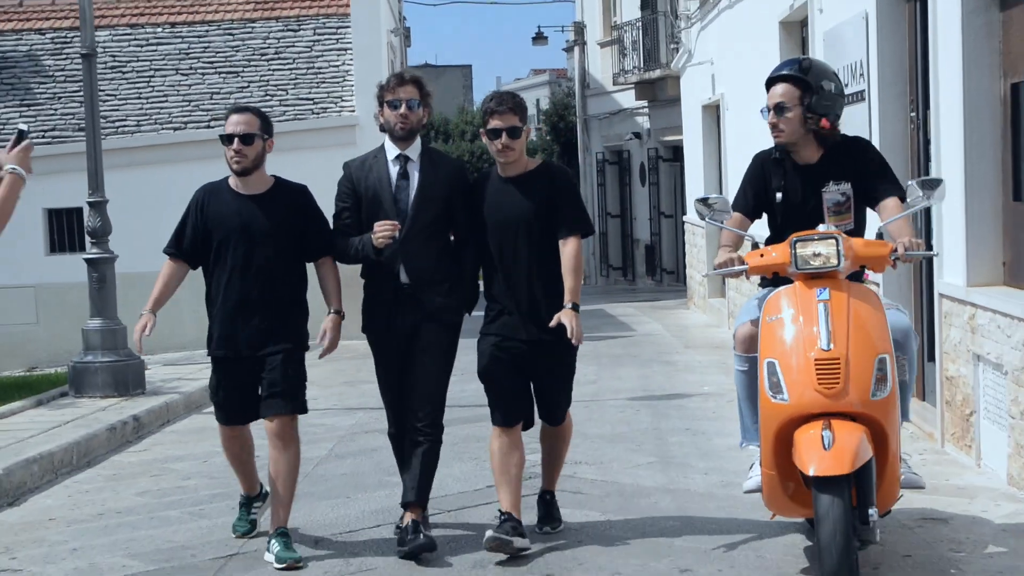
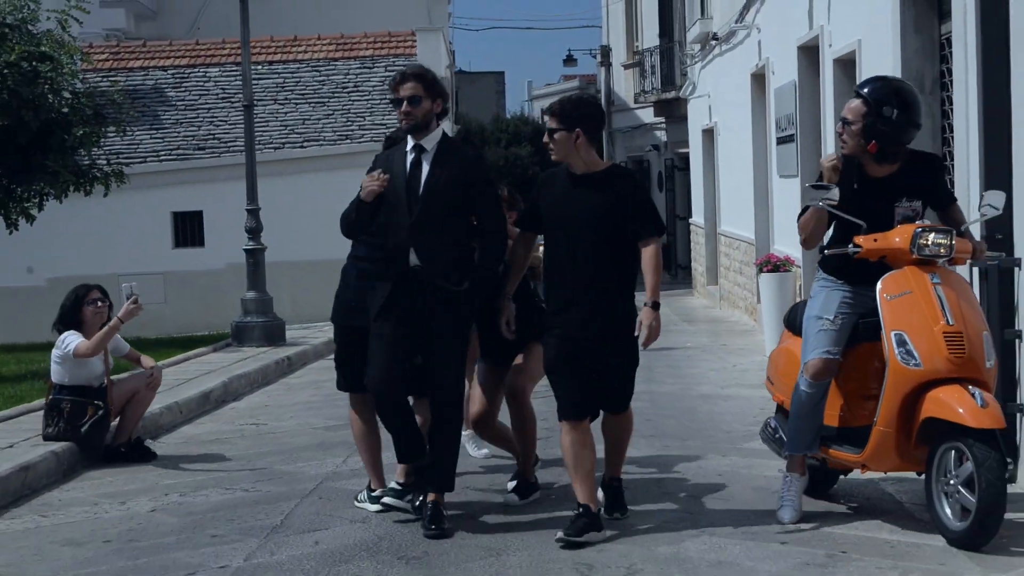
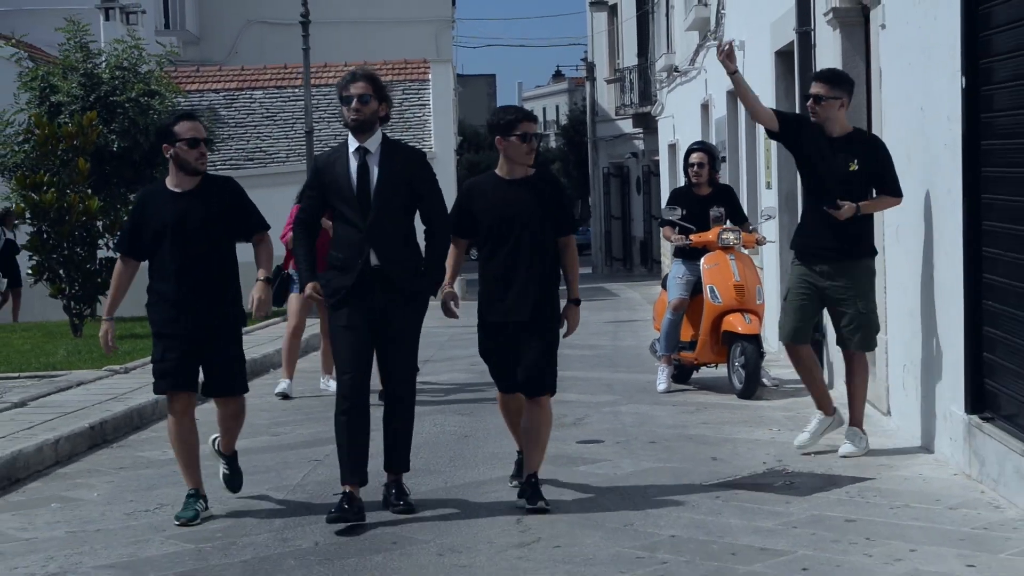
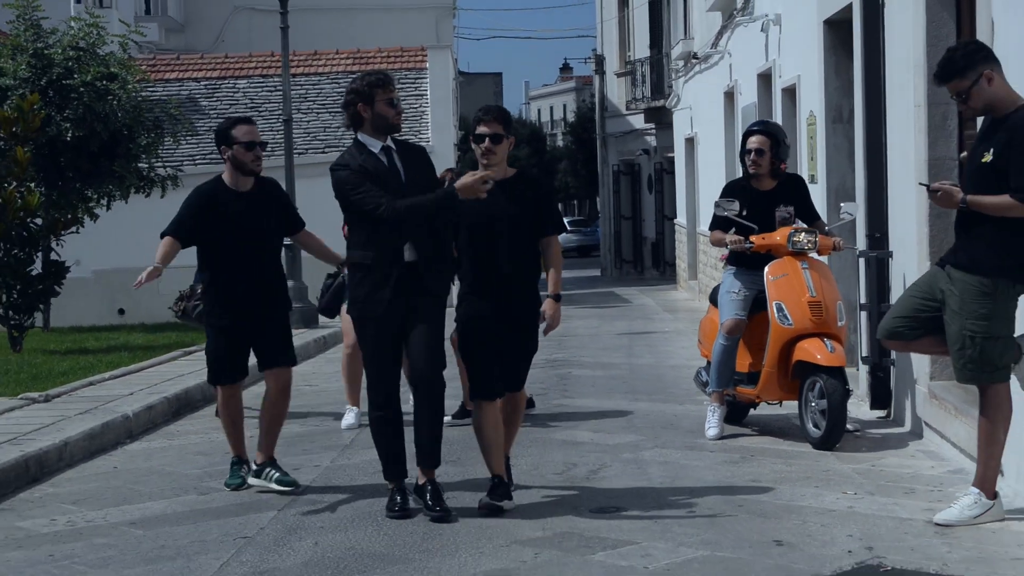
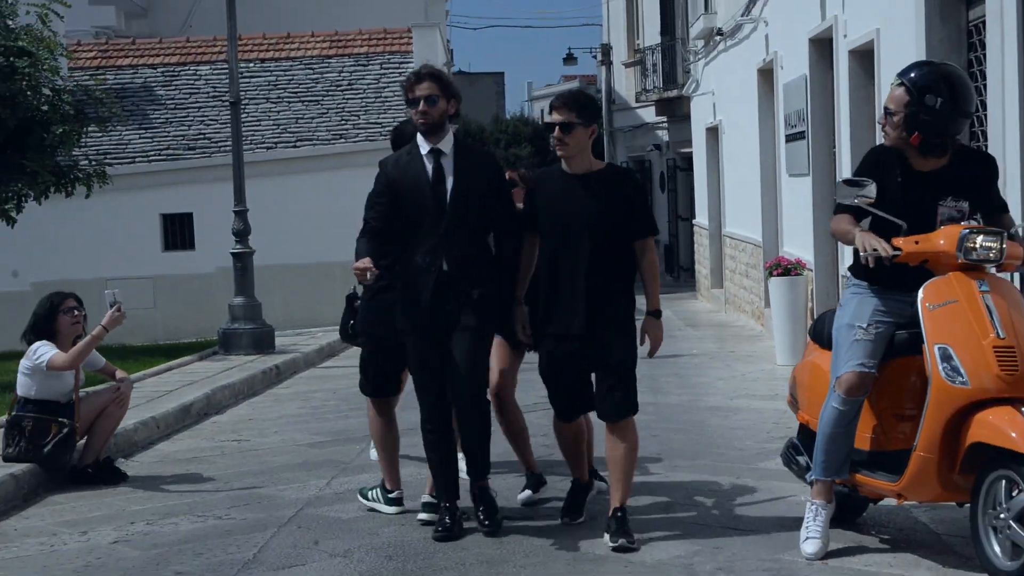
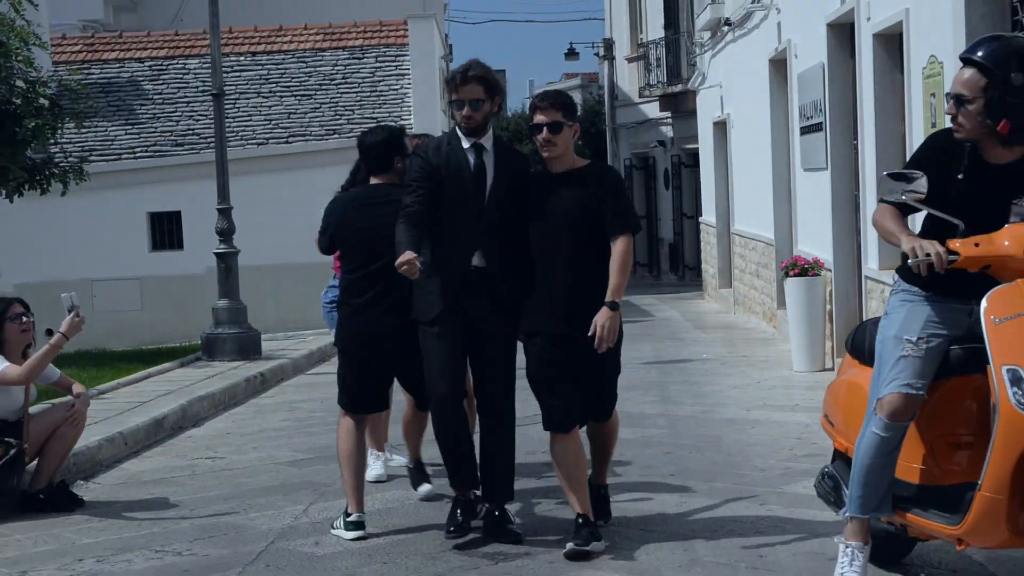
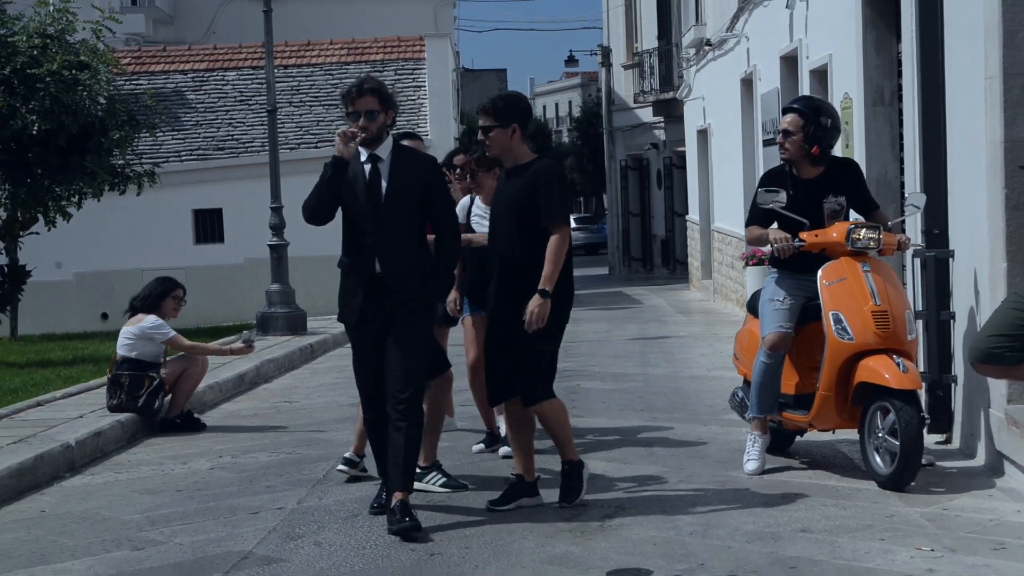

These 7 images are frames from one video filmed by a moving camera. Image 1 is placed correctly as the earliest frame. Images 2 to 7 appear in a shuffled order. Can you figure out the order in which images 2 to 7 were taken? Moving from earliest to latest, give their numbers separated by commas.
6, 5, 2, 7, 4, 3
